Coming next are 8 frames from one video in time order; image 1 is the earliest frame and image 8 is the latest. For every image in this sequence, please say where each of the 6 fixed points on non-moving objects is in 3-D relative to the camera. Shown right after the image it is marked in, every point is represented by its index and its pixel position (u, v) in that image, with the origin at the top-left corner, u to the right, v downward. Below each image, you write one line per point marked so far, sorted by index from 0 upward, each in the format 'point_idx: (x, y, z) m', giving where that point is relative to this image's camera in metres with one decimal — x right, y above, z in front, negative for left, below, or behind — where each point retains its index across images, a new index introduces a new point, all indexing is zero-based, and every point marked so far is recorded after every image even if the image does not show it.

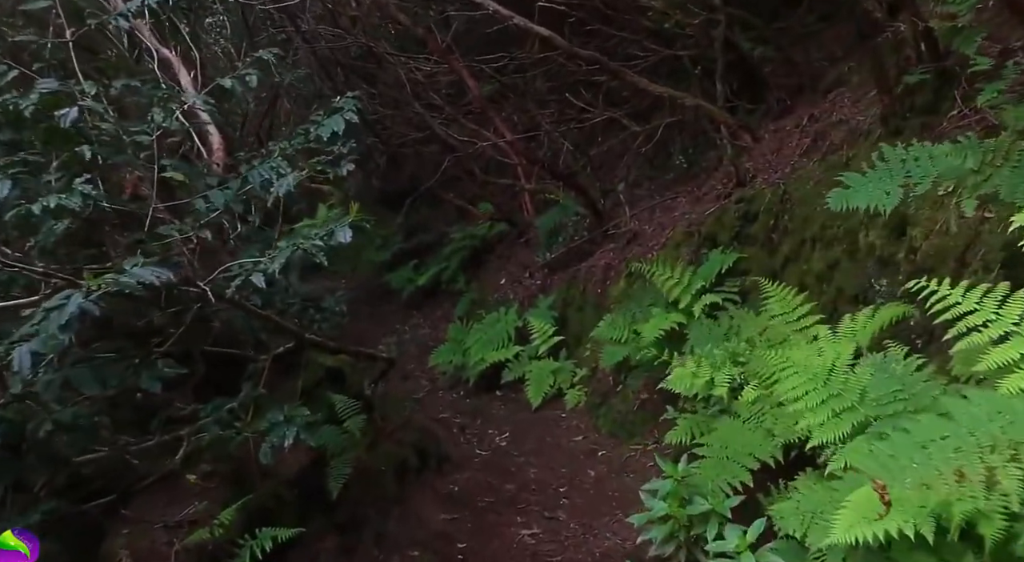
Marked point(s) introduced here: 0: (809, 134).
0: (+2.4, +1.2, +7.2) m
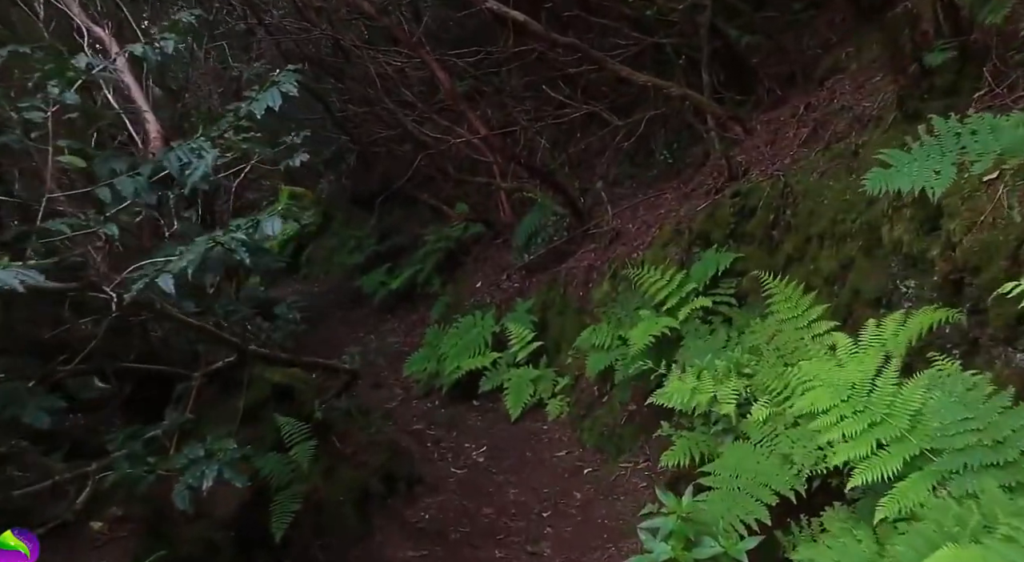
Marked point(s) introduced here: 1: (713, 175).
0: (+2.2, +1.2, +6.7) m
1: (+1.7, +0.9, +7.7) m
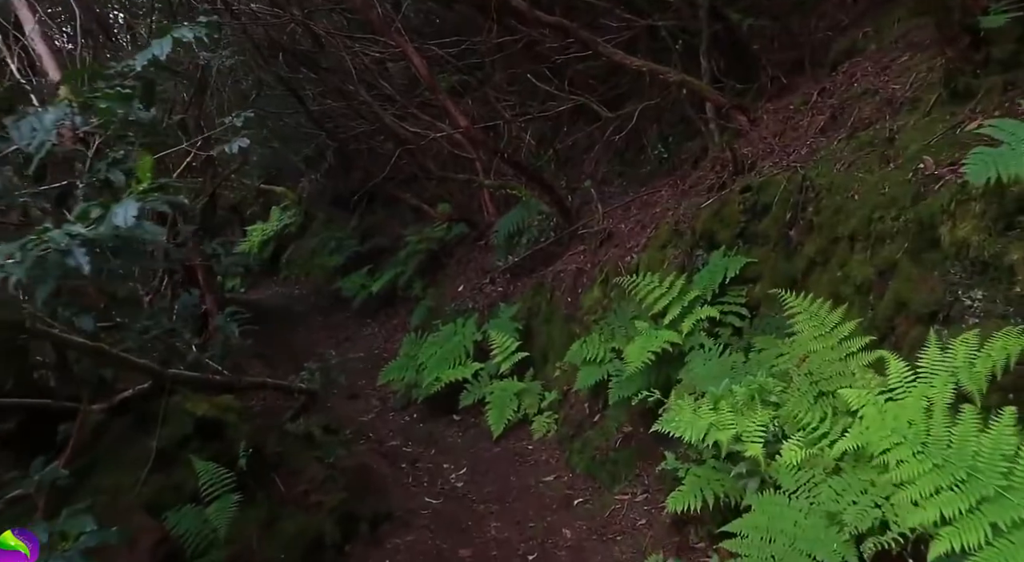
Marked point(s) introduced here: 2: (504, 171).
0: (+2.1, +1.1, +6.0) m
1: (+1.6, +0.9, +7.0) m
2: (-0.1, +1.4, +11.8) m
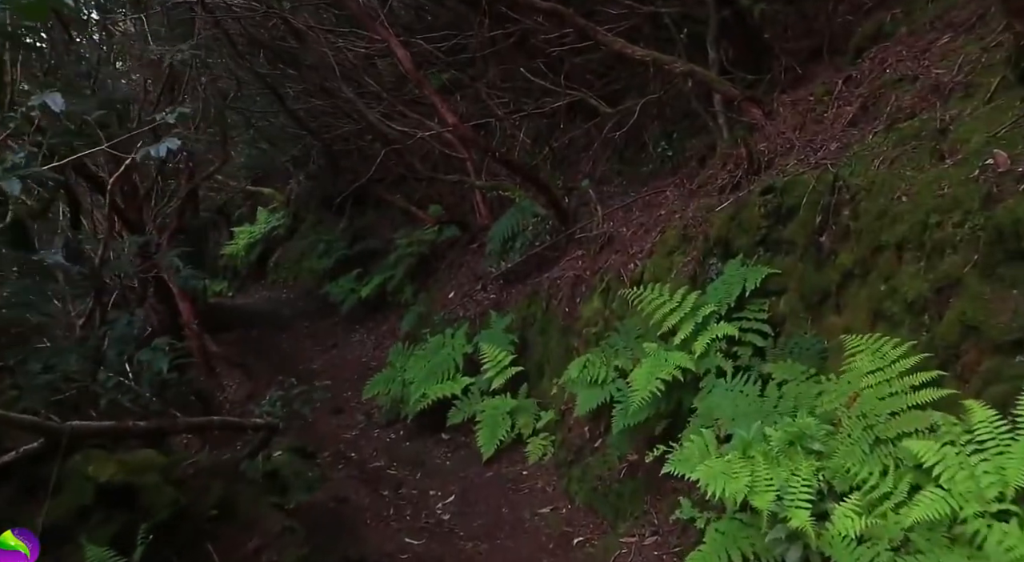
0: (+2.0, +1.1, +5.4) m
1: (+1.5, +0.8, +6.4) m
2: (-0.2, +1.4, +11.2) m
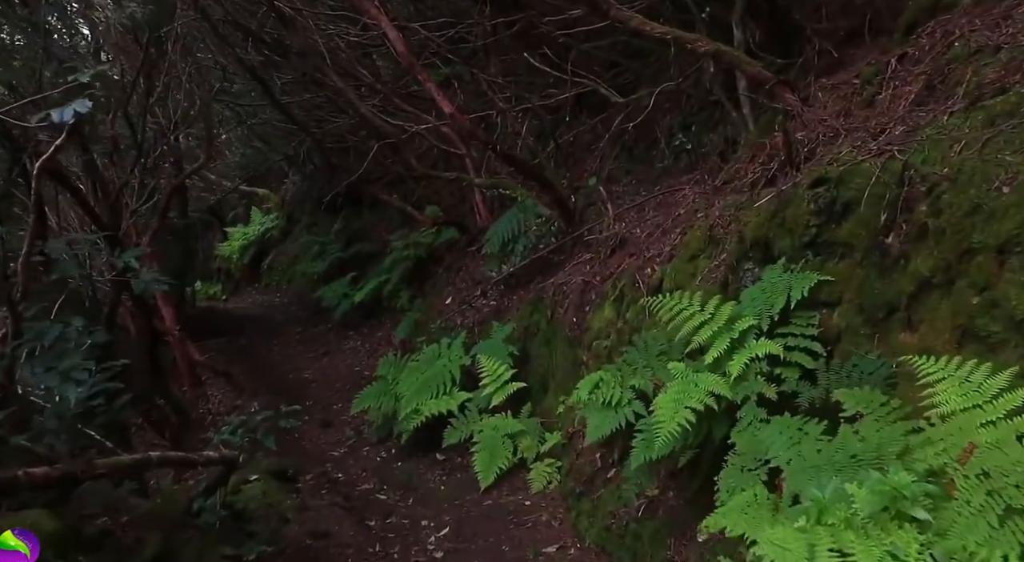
0: (+2.1, +1.0, +4.6) m
1: (+1.5, +0.8, +5.7) m
2: (-0.2, +1.3, +10.4) m
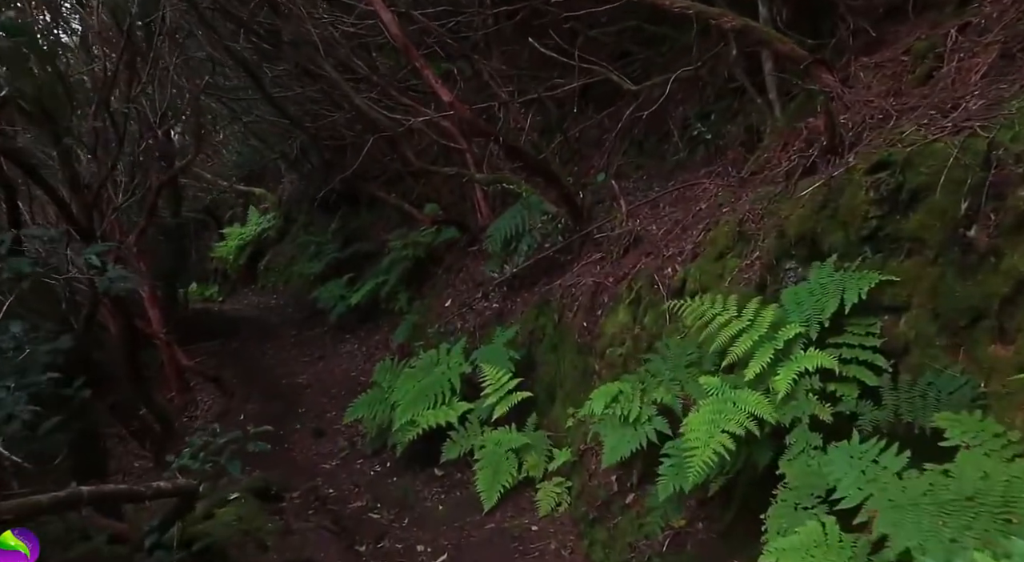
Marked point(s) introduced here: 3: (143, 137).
0: (+2.1, +1.0, +4.1) m
1: (+1.6, +0.7, +5.1) m
2: (-0.1, +1.3, +9.9) m
3: (-3.7, +1.5, +9.0) m
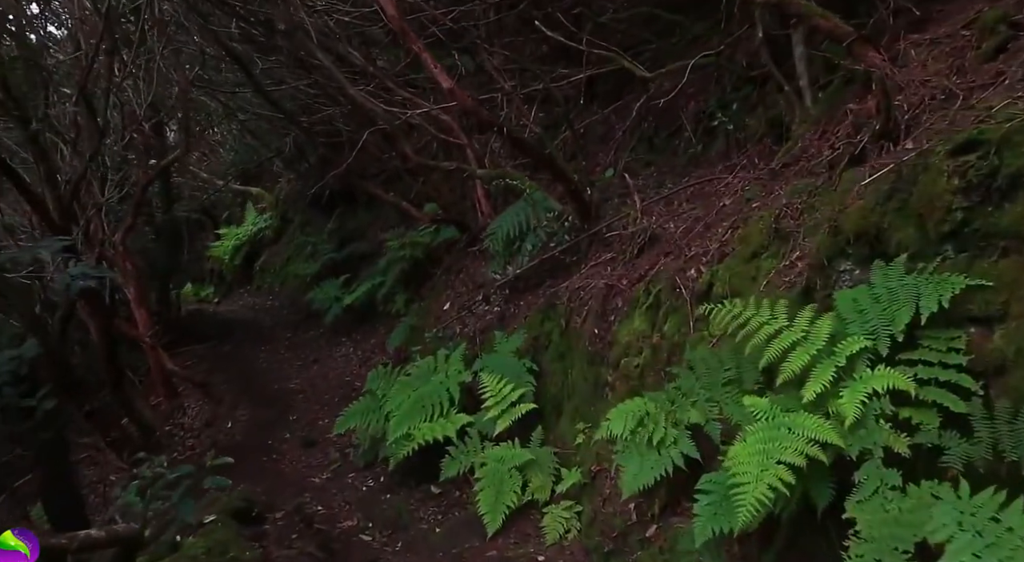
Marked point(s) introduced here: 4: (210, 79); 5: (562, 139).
0: (+2.1, +1.0, +3.5) m
1: (+1.6, +0.7, +4.5) m
2: (-0.1, +1.3, +9.3) m
3: (-3.7, +1.4, +8.5) m
4: (-3.7, +2.4, +10.8) m
5: (+0.5, +1.4, +8.8) m
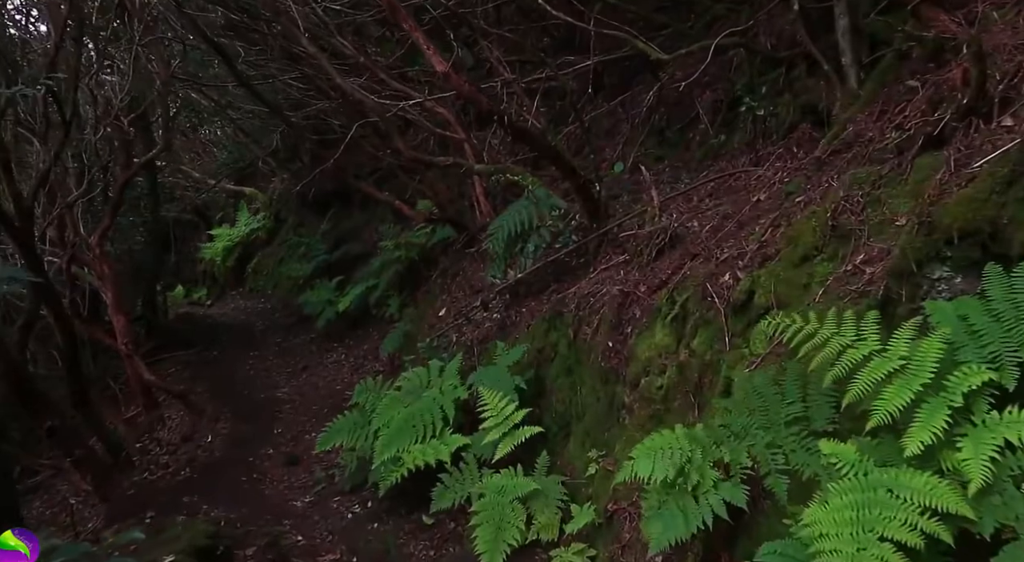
0: (+2.1, +1.0, +2.8) m
1: (+1.6, +0.7, +3.8) m
2: (-0.1, +1.2, +8.6) m
3: (-3.7, +1.4, +7.8) m
4: (-3.7, +2.4, +10.1) m
5: (+0.5, +1.4, +8.0) m
